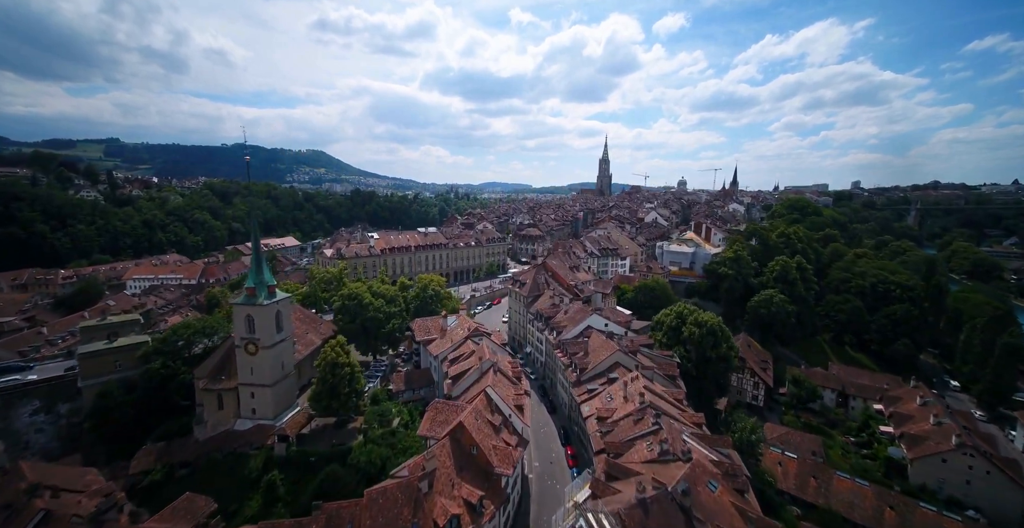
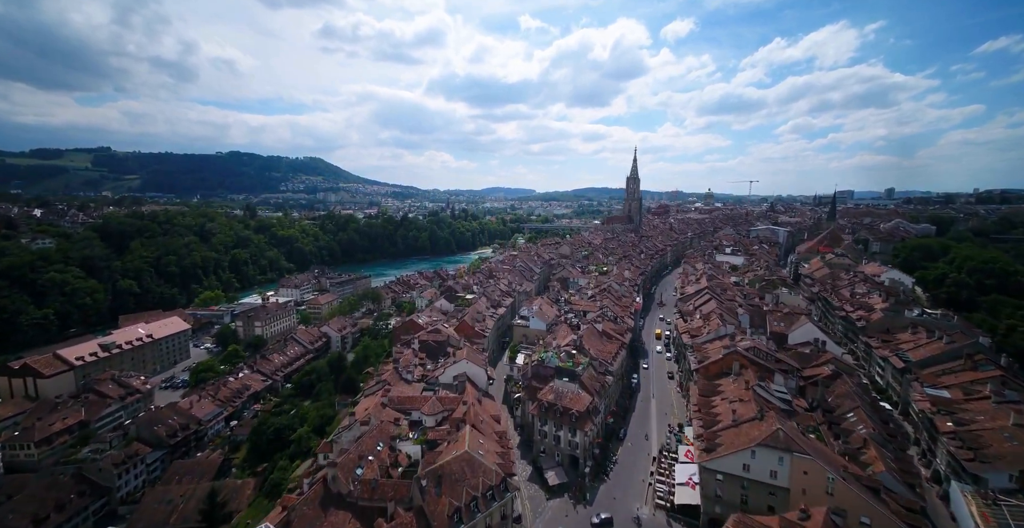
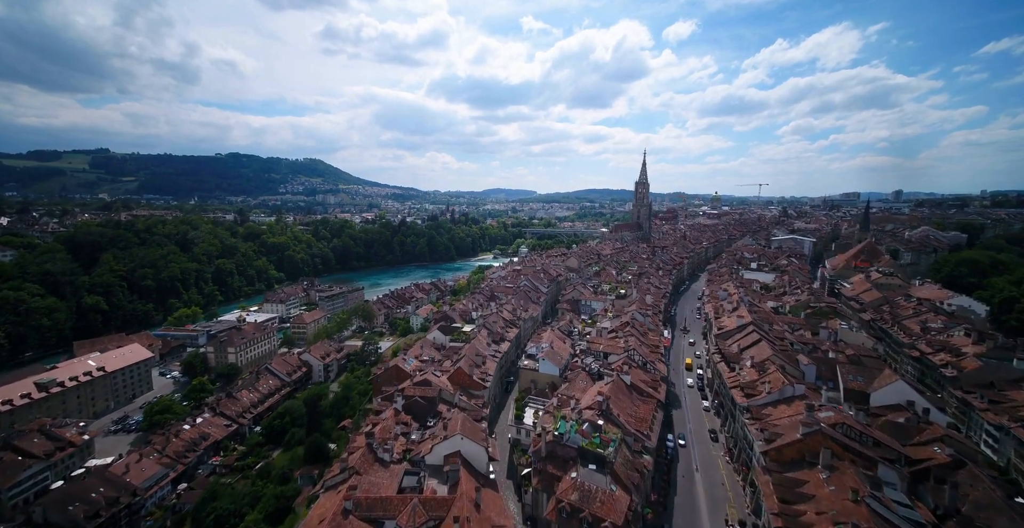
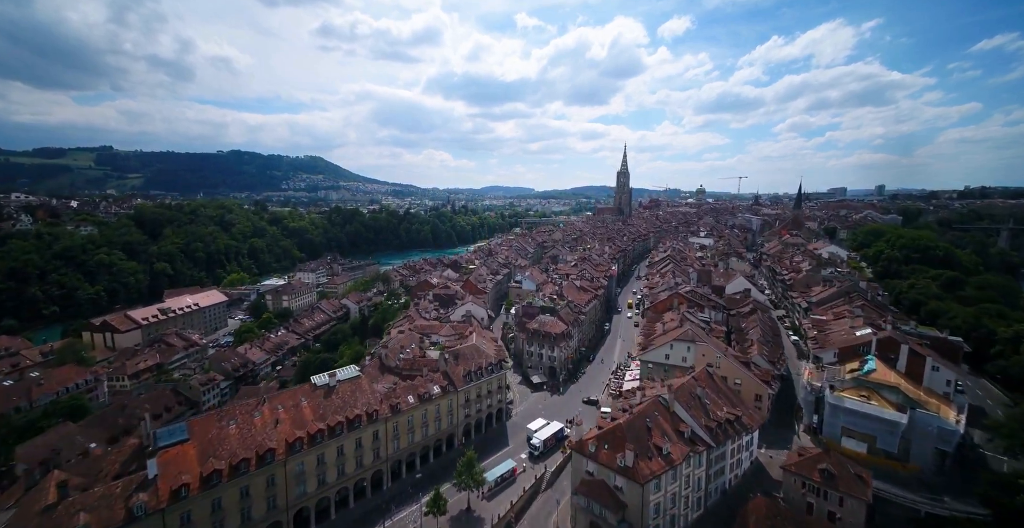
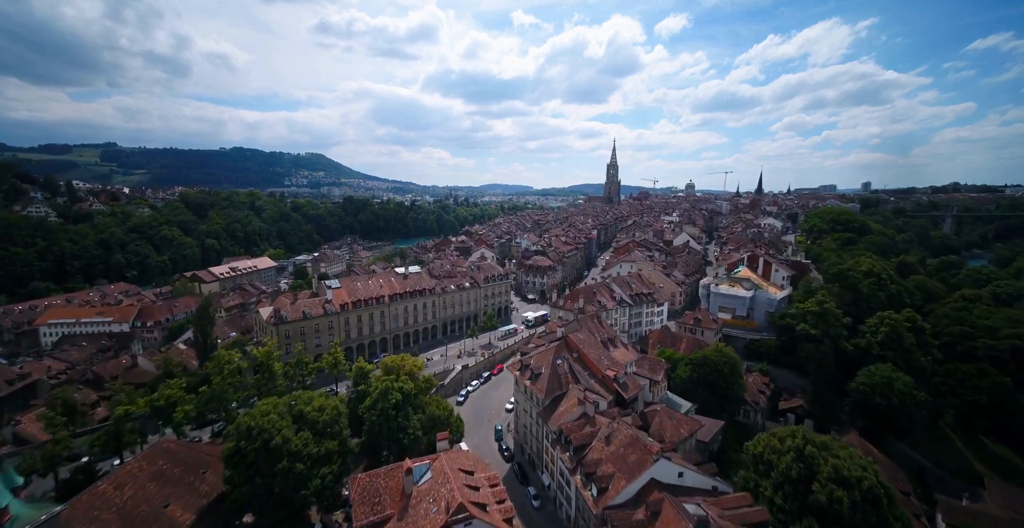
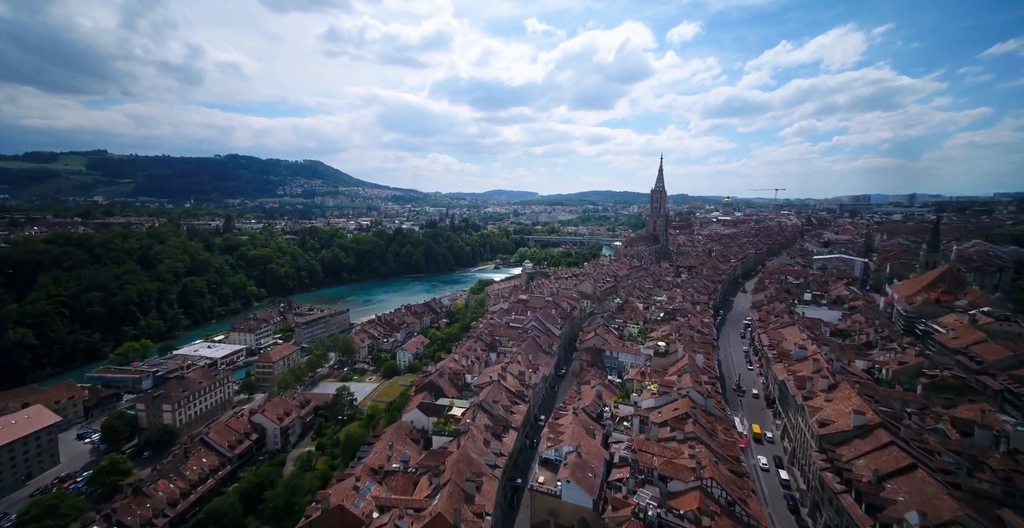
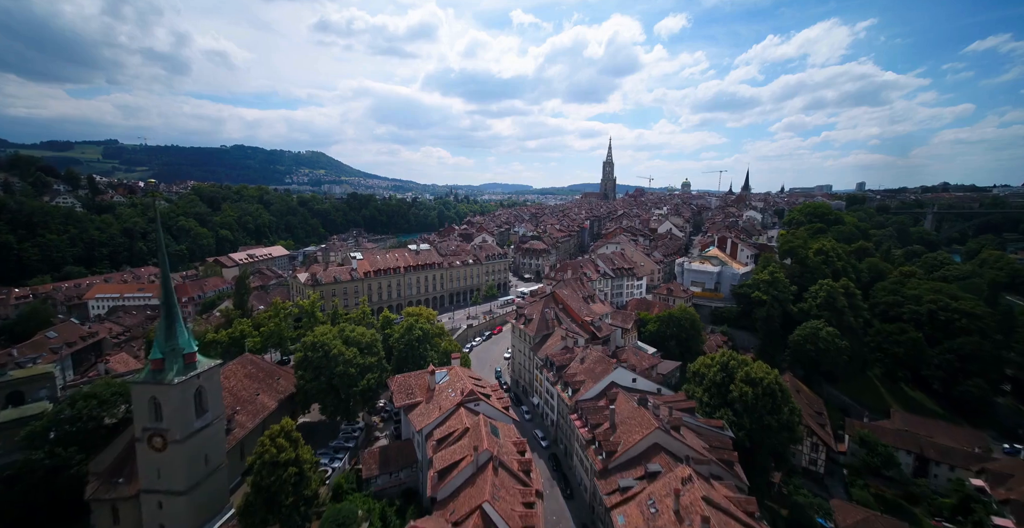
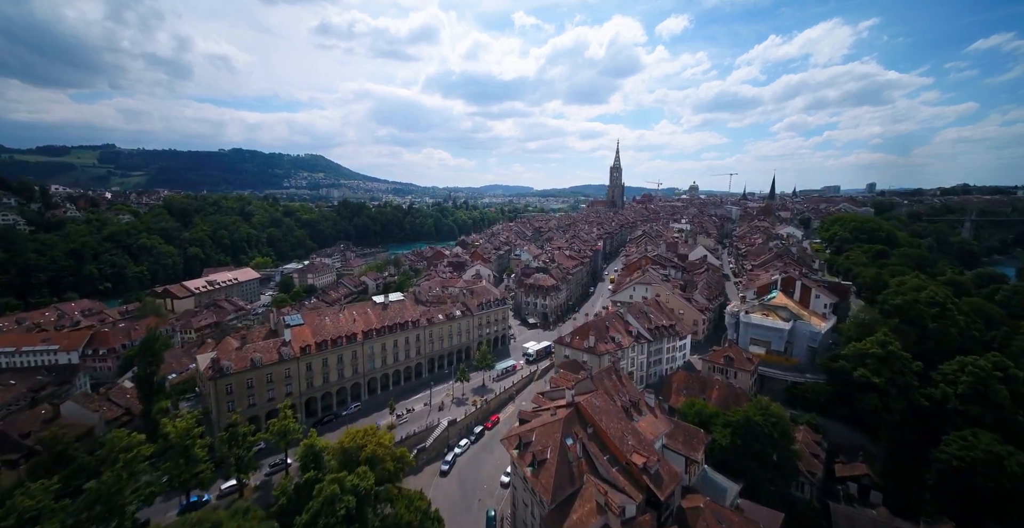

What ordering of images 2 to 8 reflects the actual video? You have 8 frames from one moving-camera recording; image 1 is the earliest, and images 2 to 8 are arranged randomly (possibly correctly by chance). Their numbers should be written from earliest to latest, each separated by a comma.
7, 5, 8, 4, 2, 3, 6
